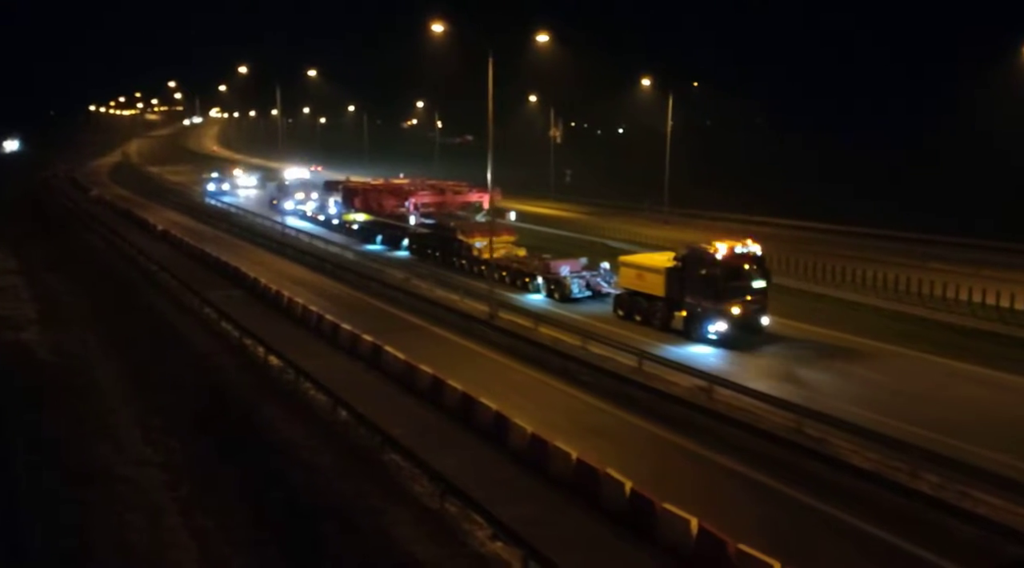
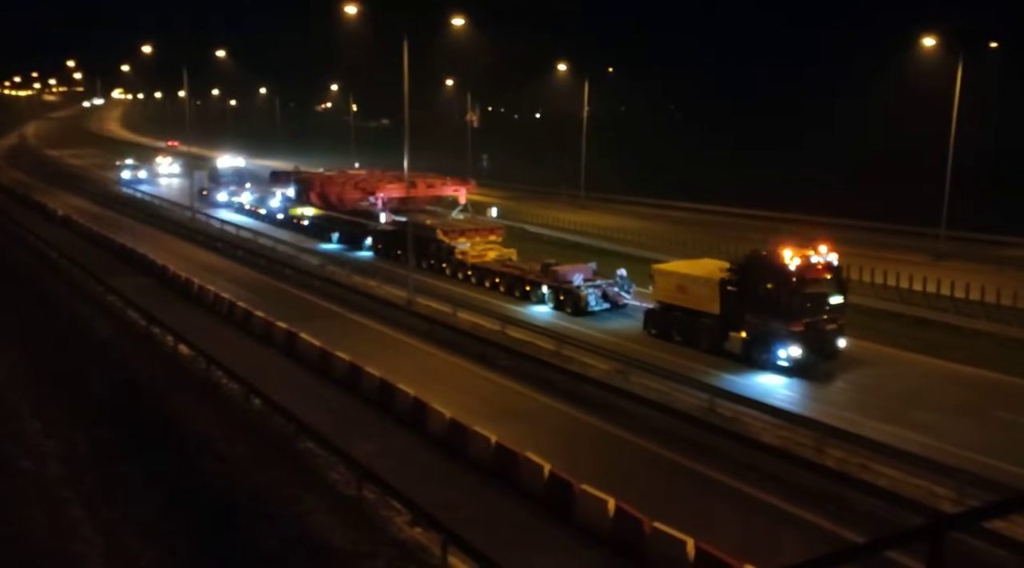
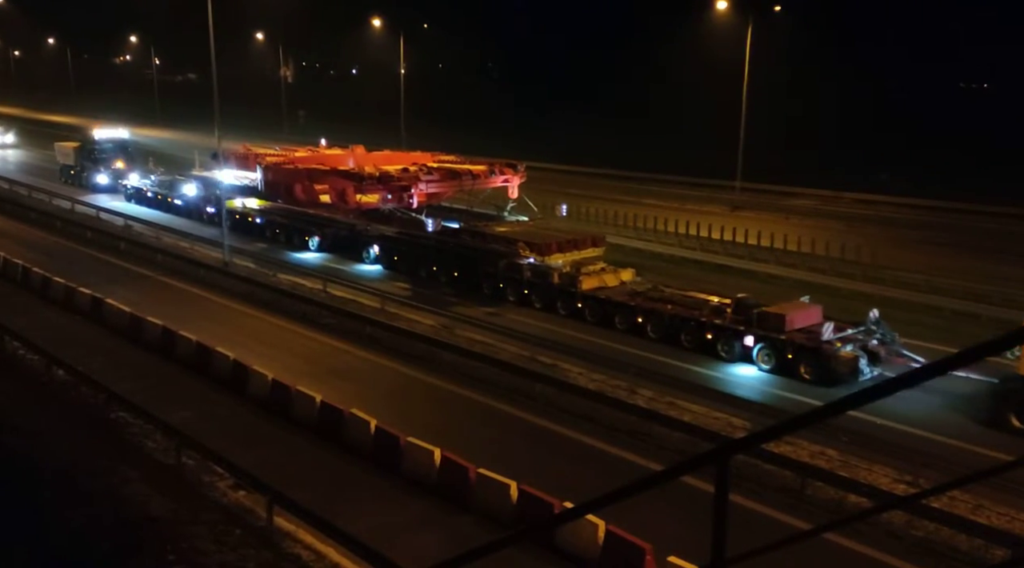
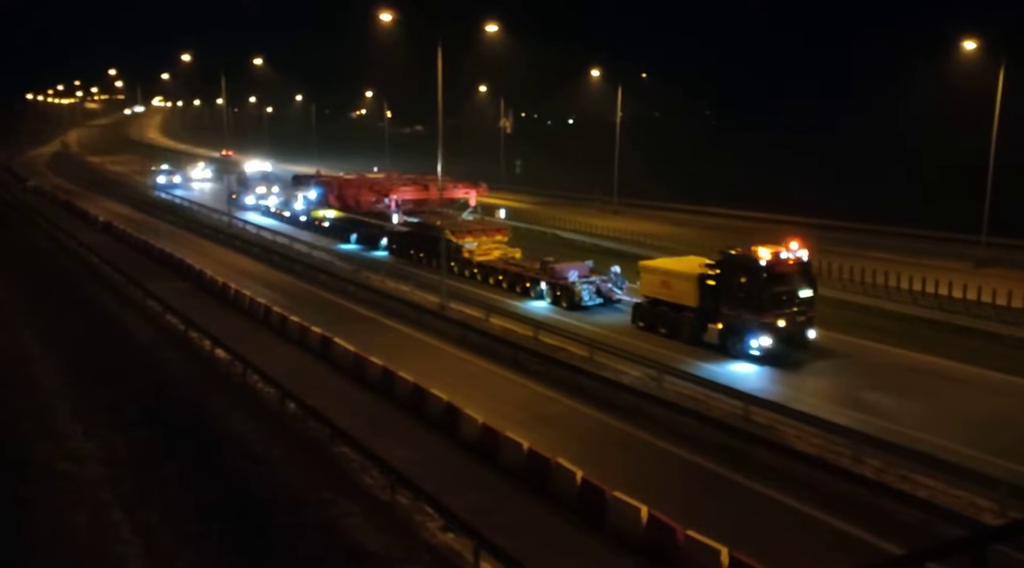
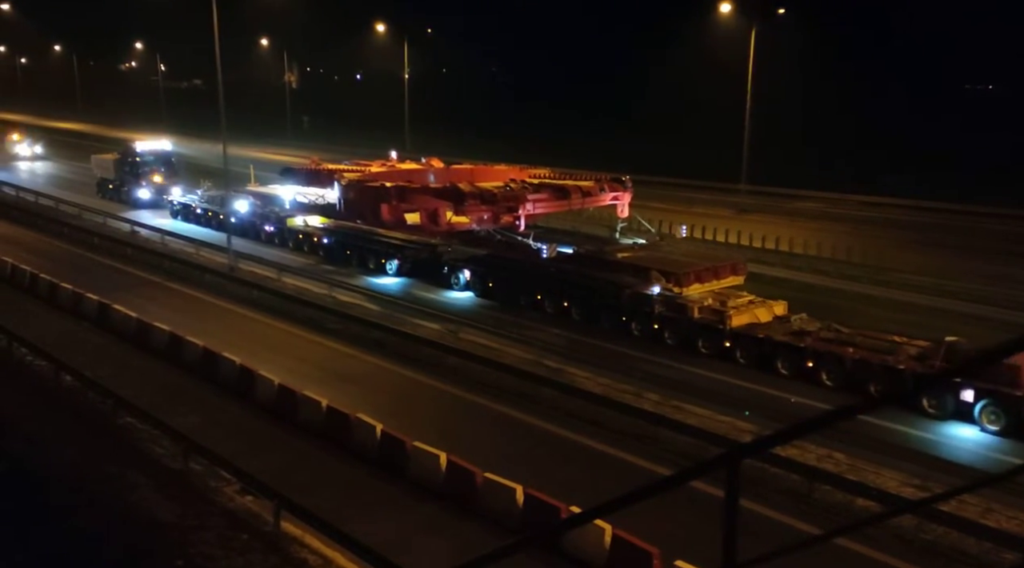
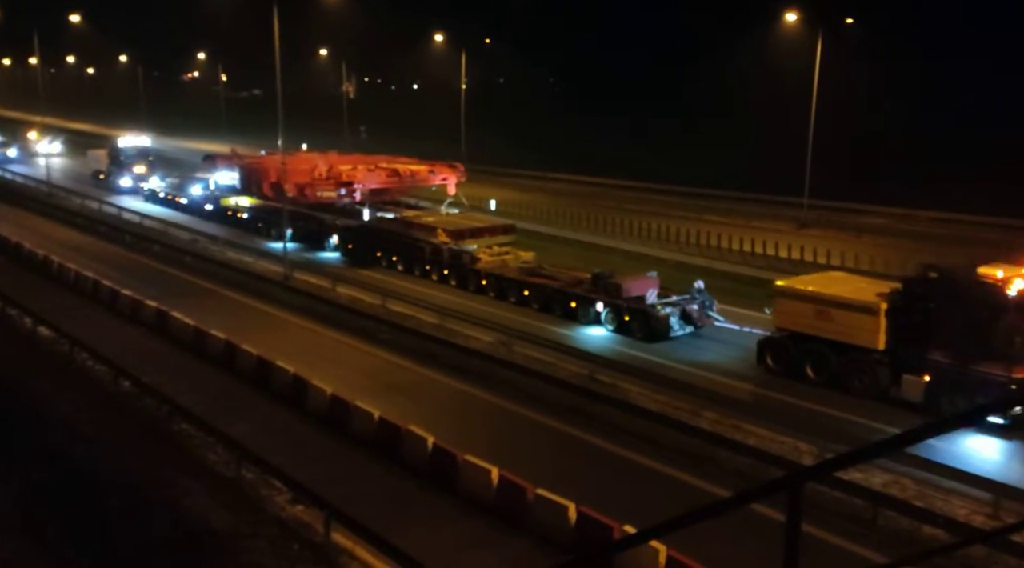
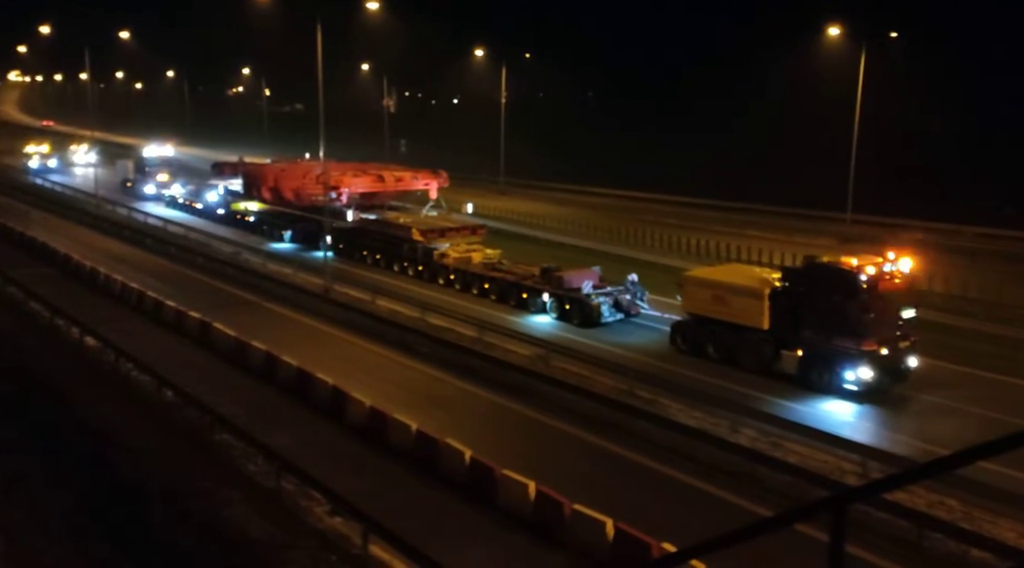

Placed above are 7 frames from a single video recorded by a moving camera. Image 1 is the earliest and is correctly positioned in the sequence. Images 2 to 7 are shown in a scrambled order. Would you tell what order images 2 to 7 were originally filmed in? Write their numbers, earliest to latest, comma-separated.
4, 2, 7, 6, 3, 5
